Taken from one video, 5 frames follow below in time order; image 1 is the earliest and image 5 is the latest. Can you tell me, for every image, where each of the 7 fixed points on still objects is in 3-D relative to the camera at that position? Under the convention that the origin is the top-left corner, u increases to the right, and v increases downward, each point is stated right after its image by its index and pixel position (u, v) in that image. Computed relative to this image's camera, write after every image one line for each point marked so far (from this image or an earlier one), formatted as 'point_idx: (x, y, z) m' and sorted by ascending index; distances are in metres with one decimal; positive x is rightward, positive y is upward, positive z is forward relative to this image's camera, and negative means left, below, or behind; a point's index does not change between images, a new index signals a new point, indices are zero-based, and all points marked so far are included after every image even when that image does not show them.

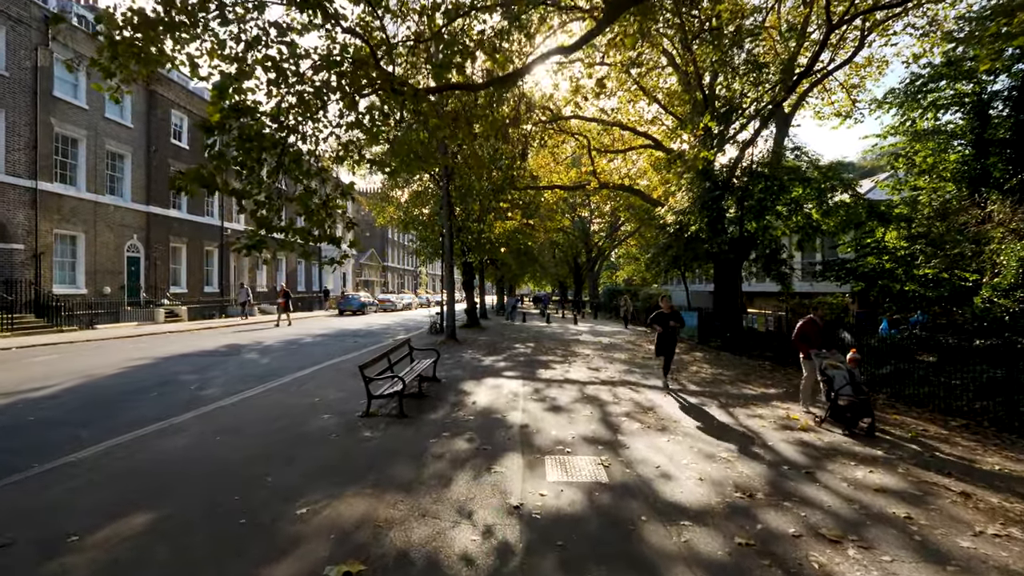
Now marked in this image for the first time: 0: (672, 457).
0: (+1.5, -1.6, +4.7) m
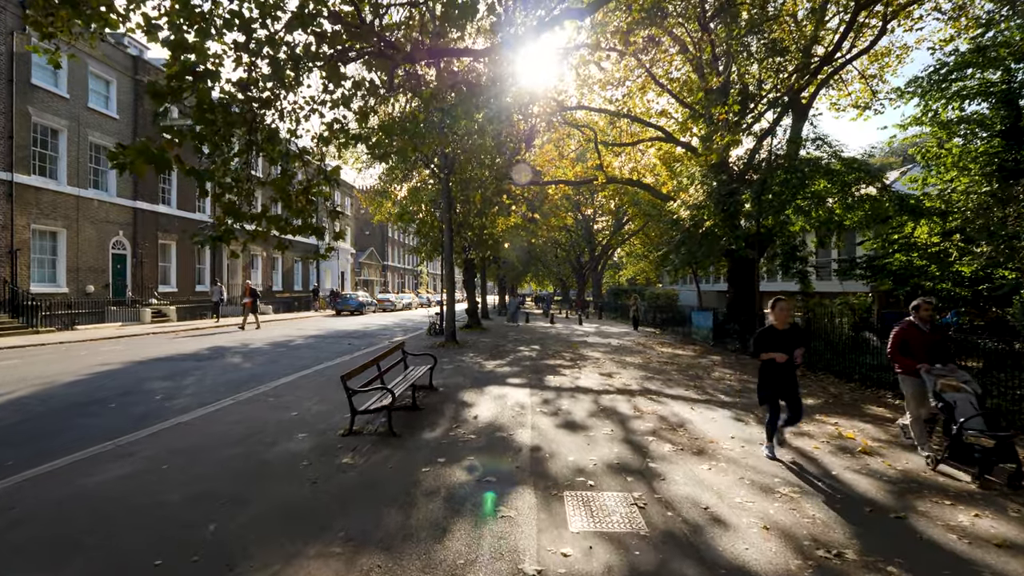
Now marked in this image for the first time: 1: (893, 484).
0: (+1.6, -1.6, +3.8) m
1: (+3.0, -1.6, +4.0) m
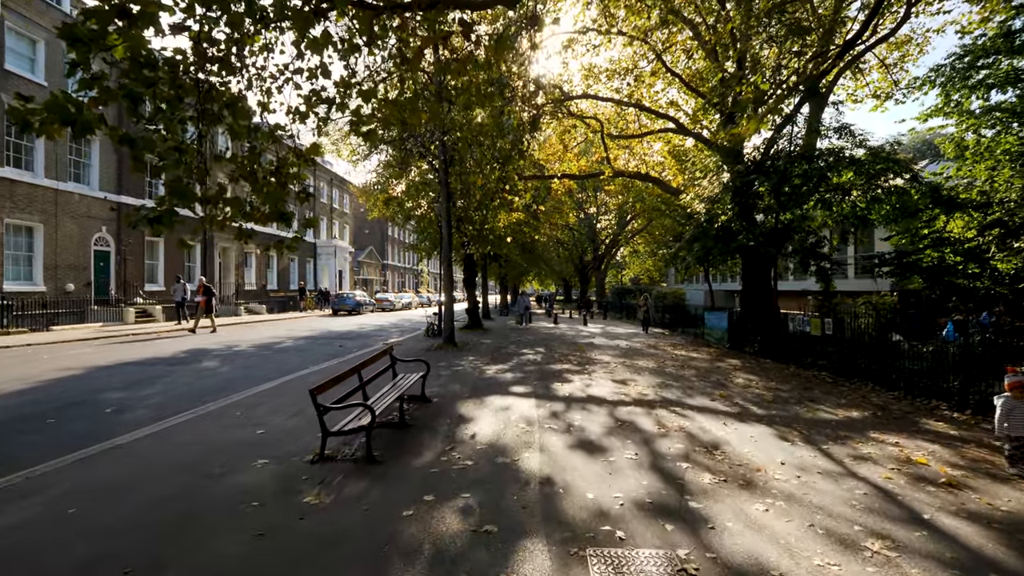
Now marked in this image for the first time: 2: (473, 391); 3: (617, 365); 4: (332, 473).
0: (+1.6, -1.5, +2.9) m
1: (+3.1, -1.5, +3.1) m
2: (-0.6, -1.5, +7.3) m
3: (+2.1, -1.5, +10.1) m
4: (-1.4, -1.5, +4.1) m
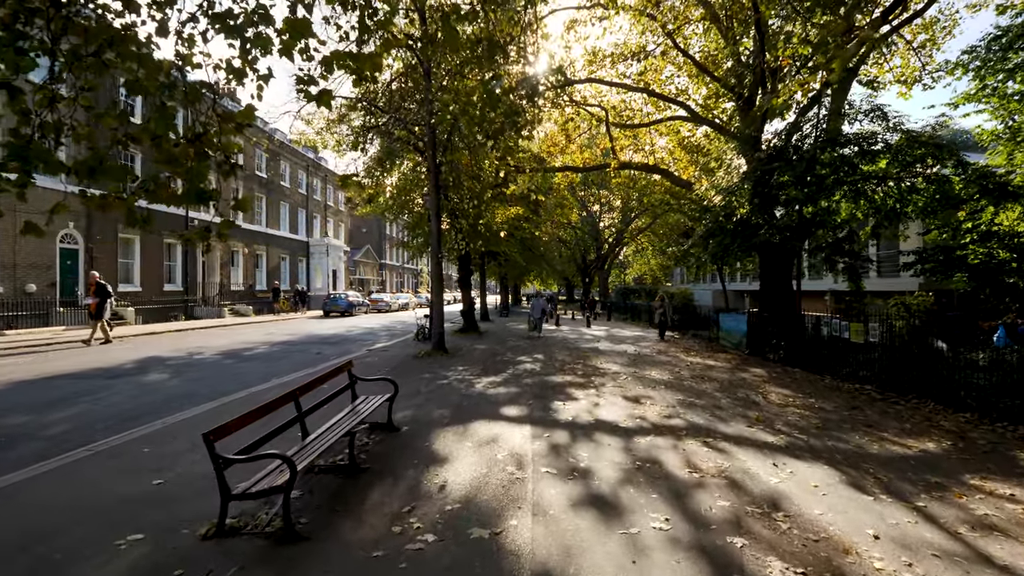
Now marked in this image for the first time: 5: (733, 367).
0: (+1.5, -1.5, +1.6) m
1: (+2.9, -1.5, +1.8) m
2: (-0.7, -1.5, +6.0) m
3: (+2.0, -1.5, +8.8) m
4: (-1.6, -1.5, +2.8) m
5: (+4.6, -1.6, +10.5) m
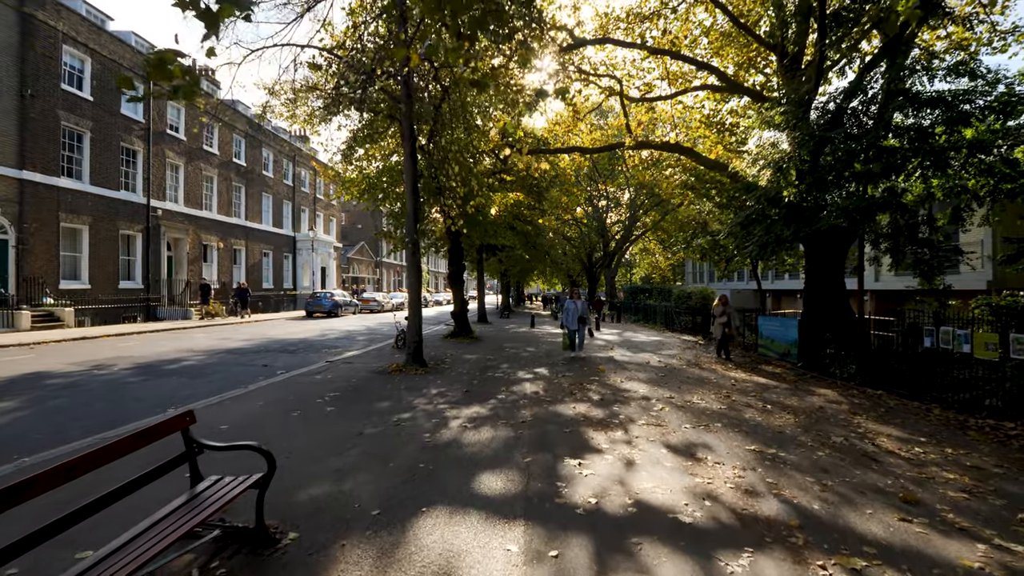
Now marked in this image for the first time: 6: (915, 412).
0: (+1.3, -1.5, -0.8) m
1: (+2.8, -1.5, -0.6) m
2: (-0.8, -1.4, +3.6) m
3: (+1.9, -1.5, +6.4) m
4: (-1.7, -1.4, +0.4) m
5: (+4.5, -1.6, +8.1) m
6: (+5.3, -1.6, +6.6) m
